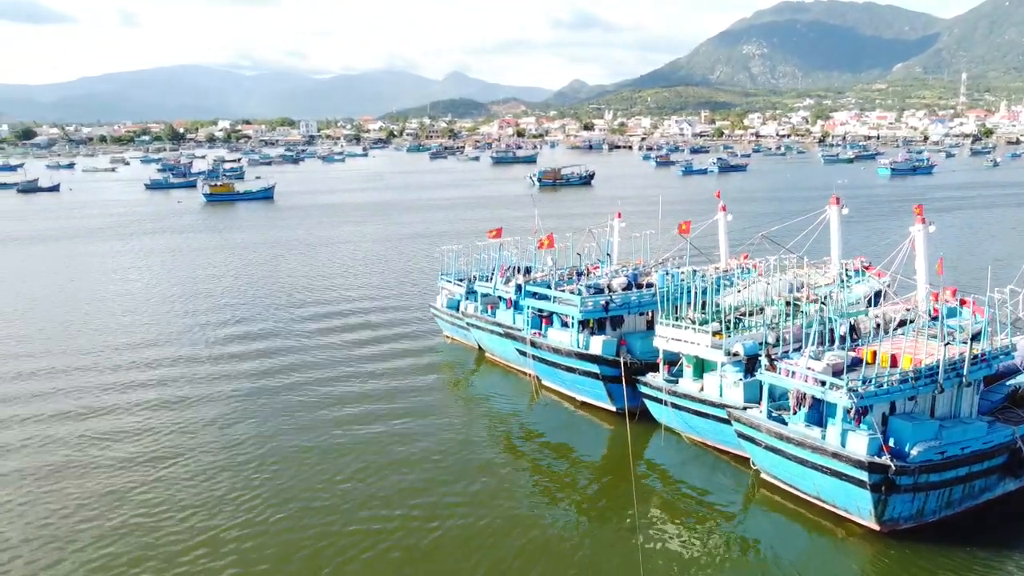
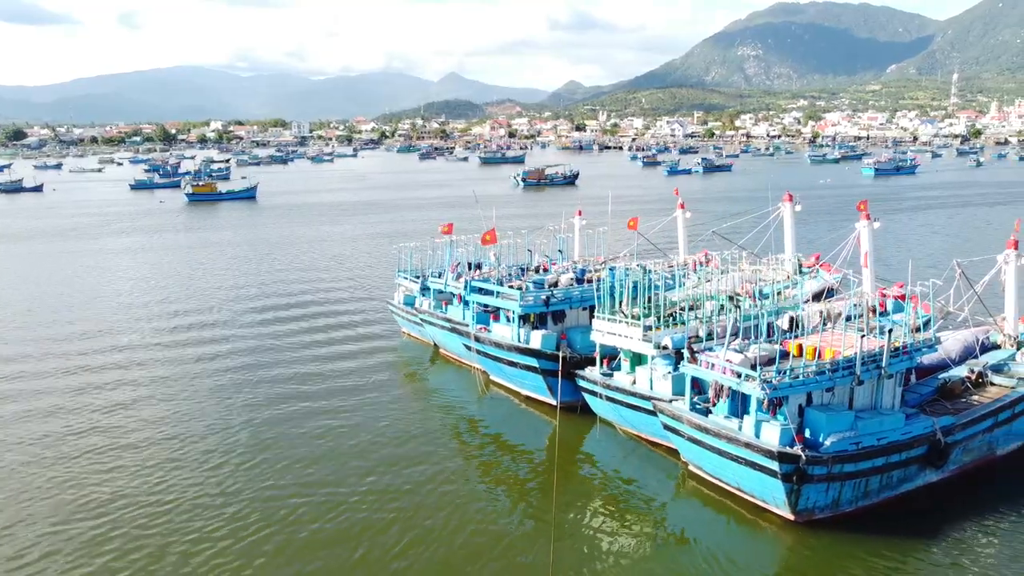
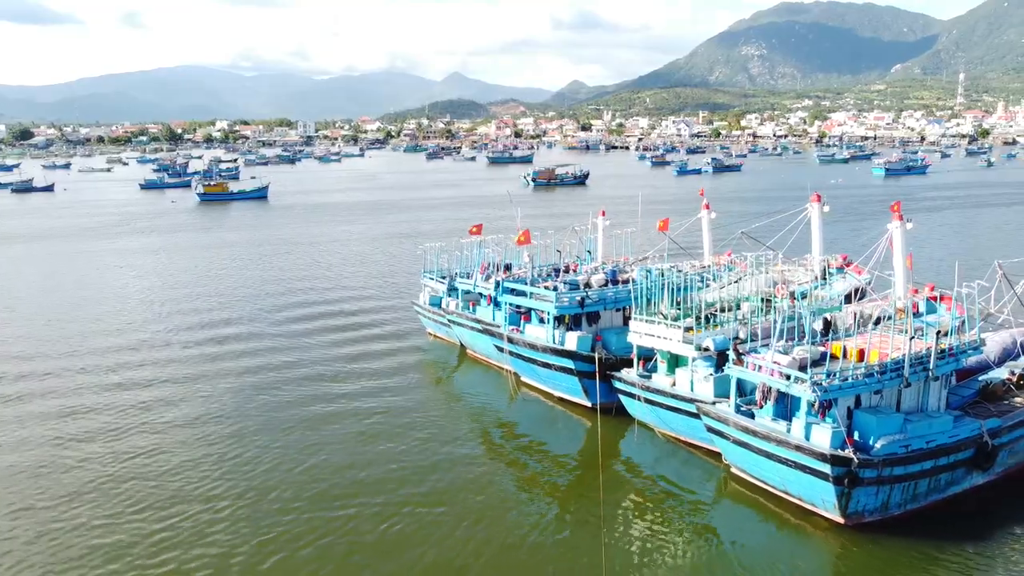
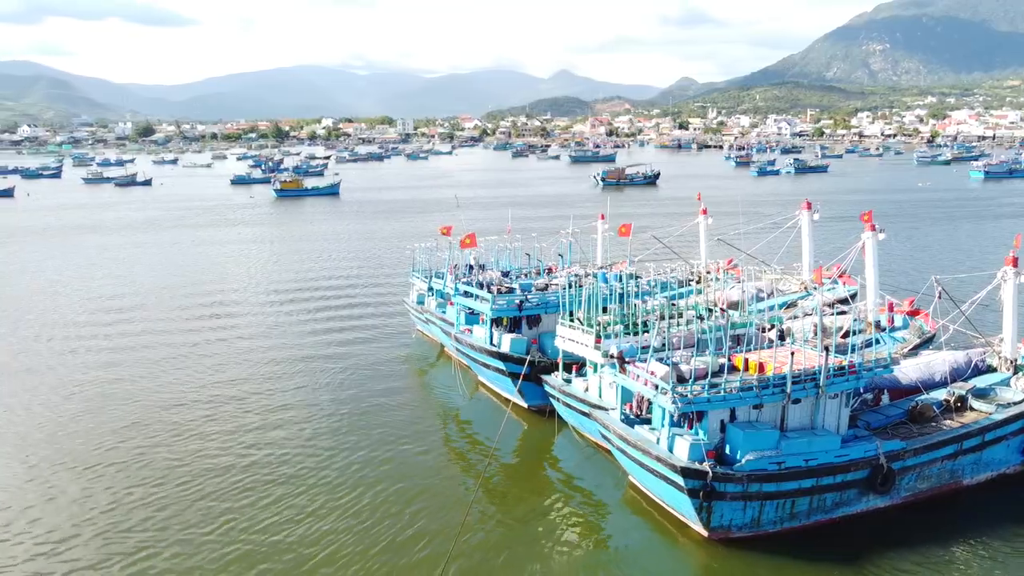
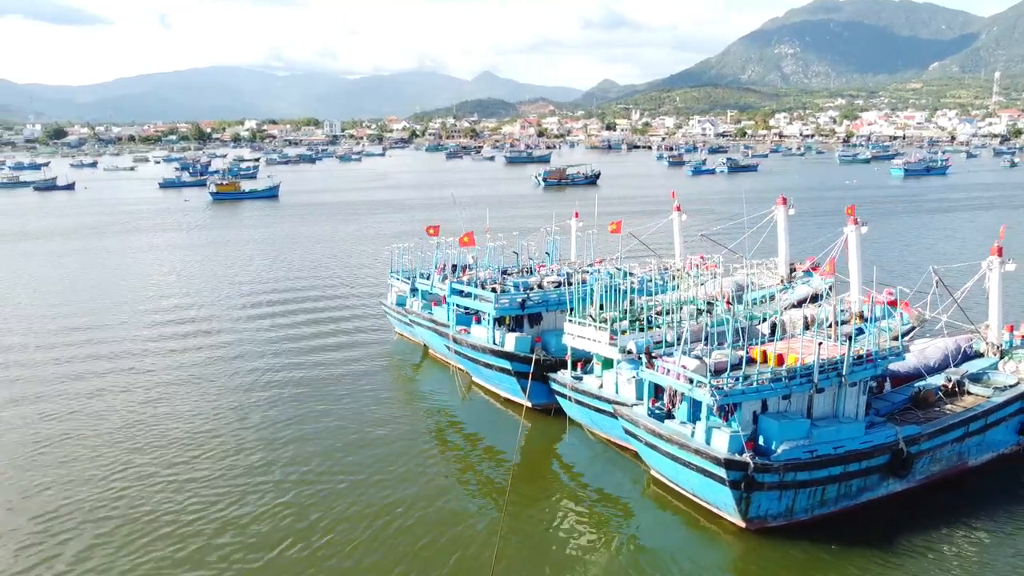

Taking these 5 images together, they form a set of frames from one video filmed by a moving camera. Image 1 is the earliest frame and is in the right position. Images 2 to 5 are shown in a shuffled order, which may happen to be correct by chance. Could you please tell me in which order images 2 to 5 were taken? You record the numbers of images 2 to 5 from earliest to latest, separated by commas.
3, 2, 5, 4
